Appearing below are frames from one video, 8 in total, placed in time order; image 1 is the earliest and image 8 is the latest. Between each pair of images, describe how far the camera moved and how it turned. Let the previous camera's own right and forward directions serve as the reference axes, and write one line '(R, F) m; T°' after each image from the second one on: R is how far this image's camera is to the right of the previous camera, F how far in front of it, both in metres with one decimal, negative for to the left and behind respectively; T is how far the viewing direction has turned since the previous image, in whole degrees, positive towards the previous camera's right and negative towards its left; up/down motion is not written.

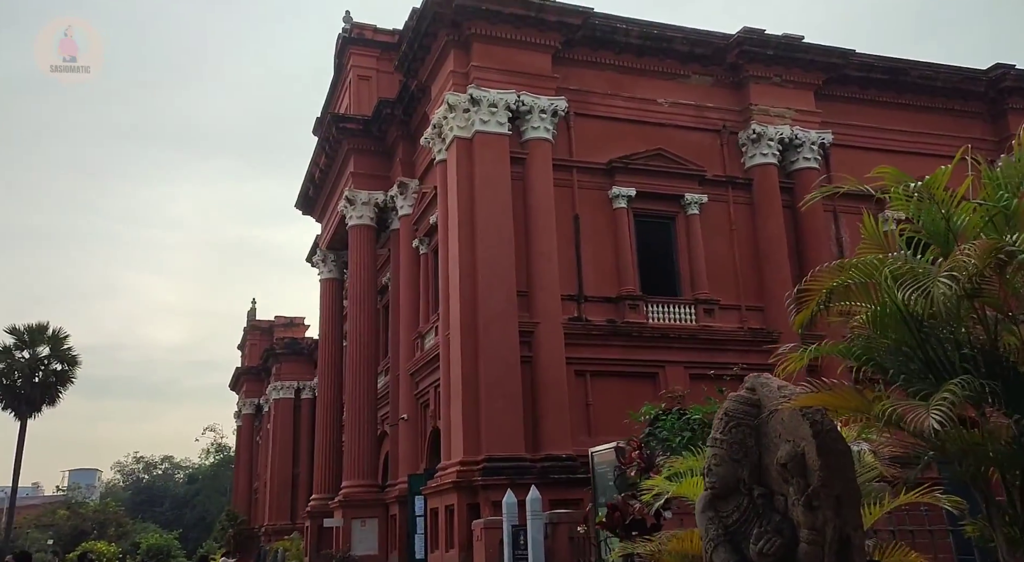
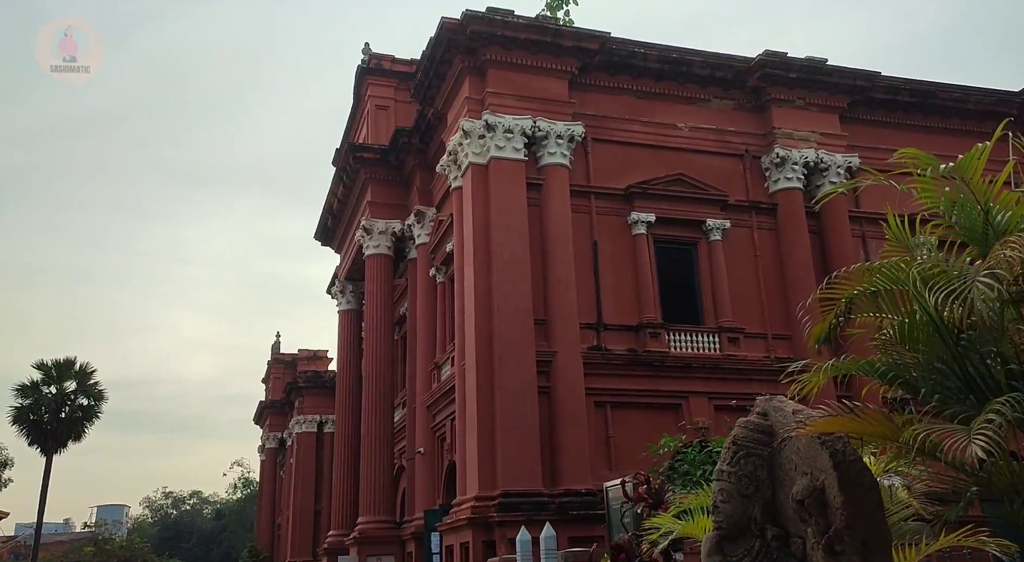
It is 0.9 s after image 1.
(+0.2, +0.4) m; -2°
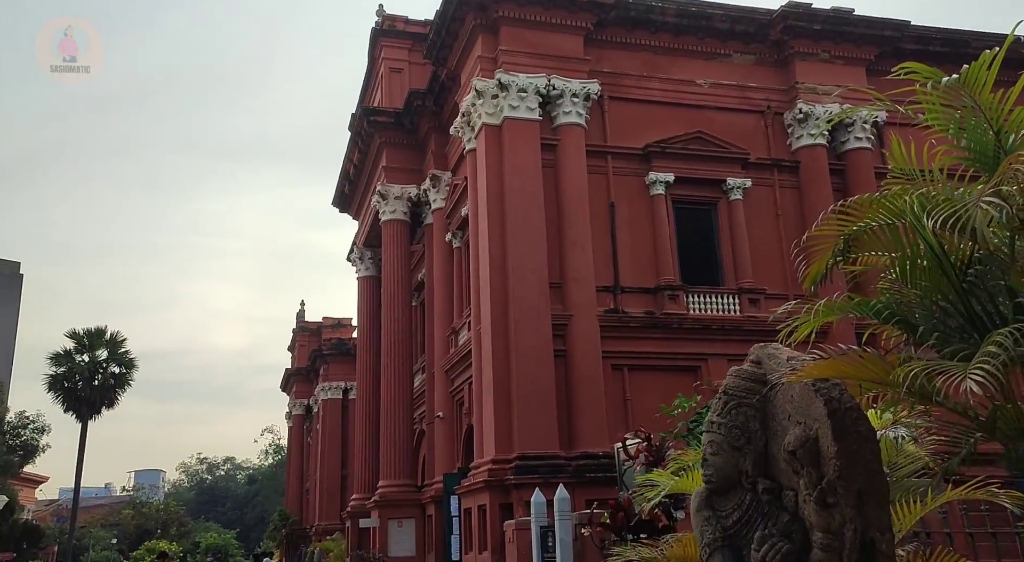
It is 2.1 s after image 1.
(+0.2, +0.2) m; -2°
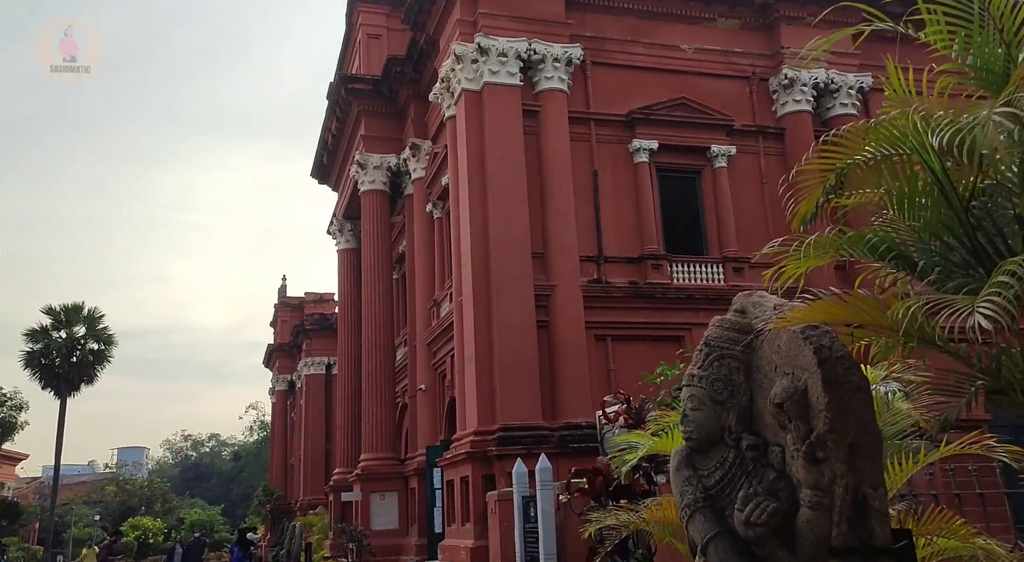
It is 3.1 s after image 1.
(+0.1, +0.2) m; +1°
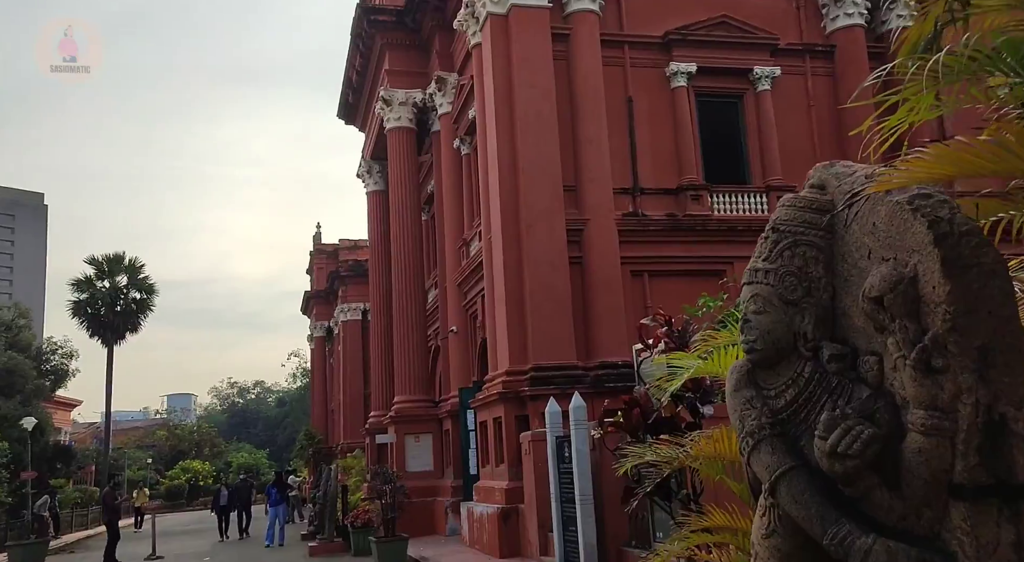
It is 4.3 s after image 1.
(+0.1, +0.6) m; -2°
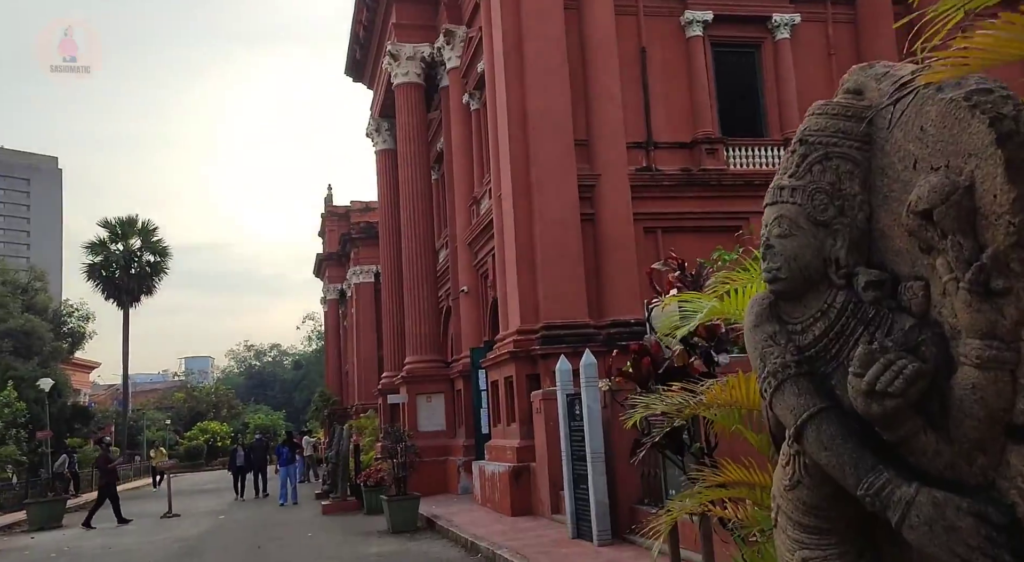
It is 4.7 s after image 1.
(0.0, +0.2) m; -1°
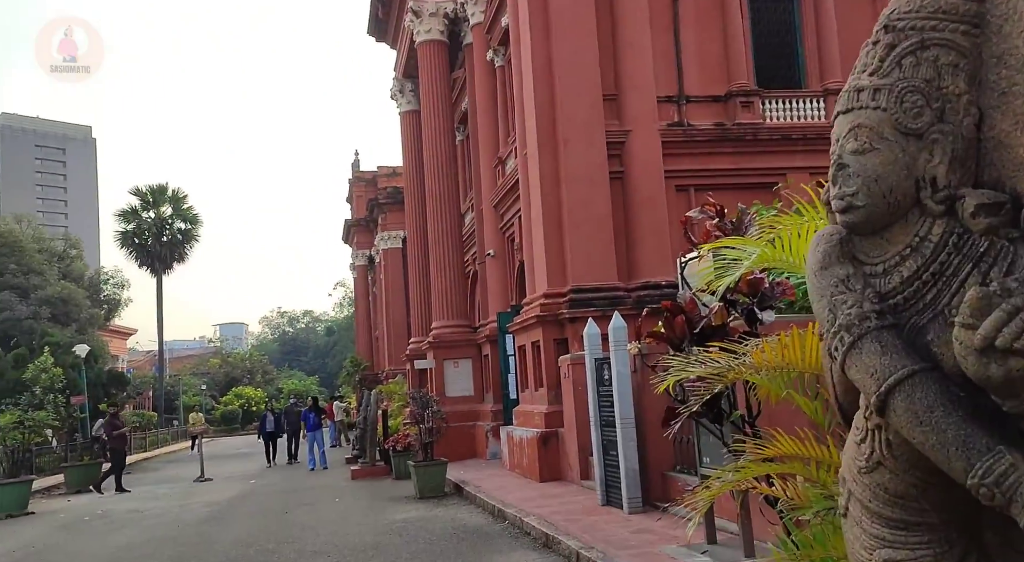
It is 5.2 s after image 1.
(0.0, +0.4) m; -2°
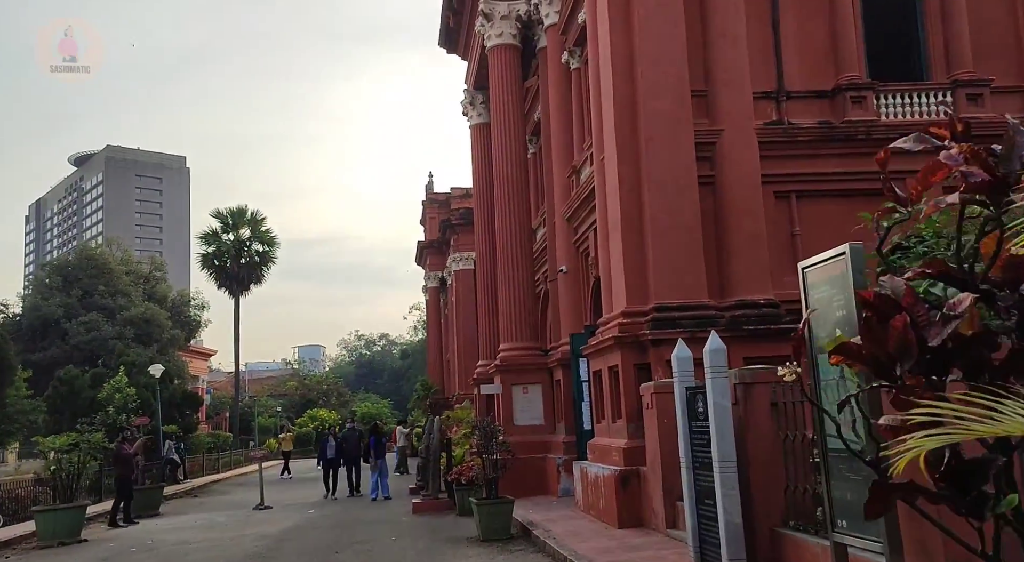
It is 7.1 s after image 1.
(0.0, +1.4) m; -4°
